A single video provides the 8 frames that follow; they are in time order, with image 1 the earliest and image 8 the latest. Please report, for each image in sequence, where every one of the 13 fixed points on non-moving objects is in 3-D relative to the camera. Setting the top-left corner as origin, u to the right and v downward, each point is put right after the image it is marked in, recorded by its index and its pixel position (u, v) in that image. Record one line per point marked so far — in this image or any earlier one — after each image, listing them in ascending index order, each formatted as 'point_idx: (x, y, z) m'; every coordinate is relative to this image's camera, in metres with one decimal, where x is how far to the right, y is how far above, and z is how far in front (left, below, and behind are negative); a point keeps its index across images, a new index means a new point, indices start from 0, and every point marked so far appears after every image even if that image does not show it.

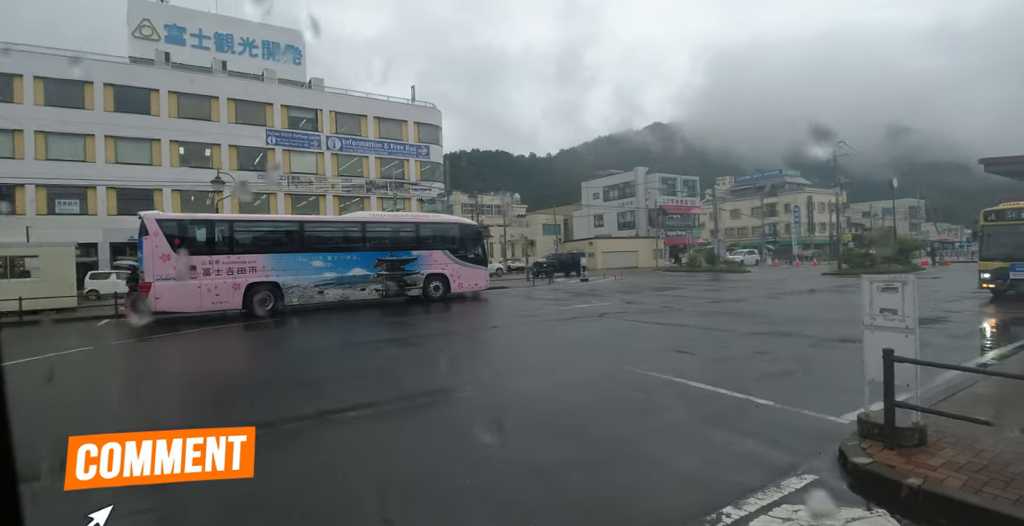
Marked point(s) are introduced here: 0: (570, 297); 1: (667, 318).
0: (+2.2, -1.3, +19.3) m
1: (+3.8, -1.3, +12.3) m
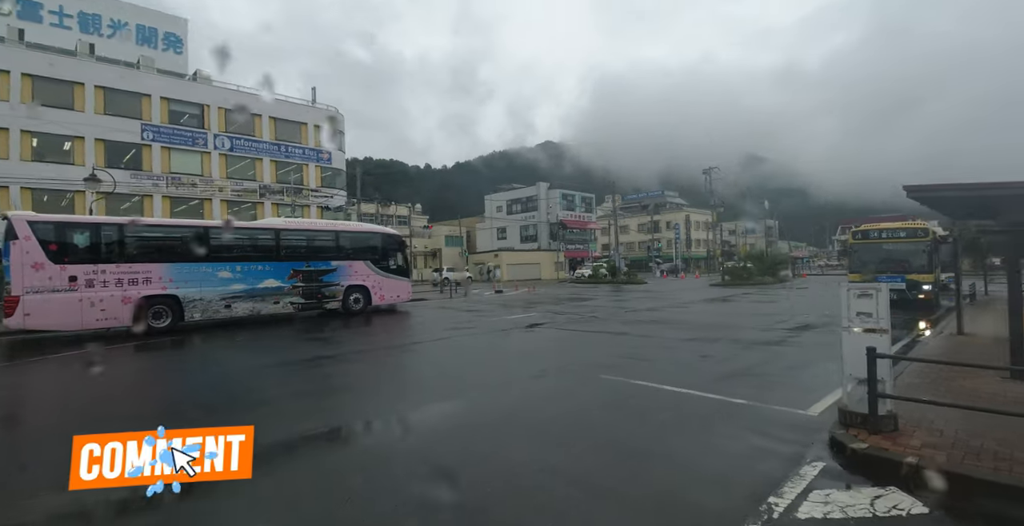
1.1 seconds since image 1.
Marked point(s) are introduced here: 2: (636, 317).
0: (-0.7, -1.7, +19.4) m
1: (+2.3, -1.6, +12.9) m
2: (+3.7, -1.6, +14.9) m
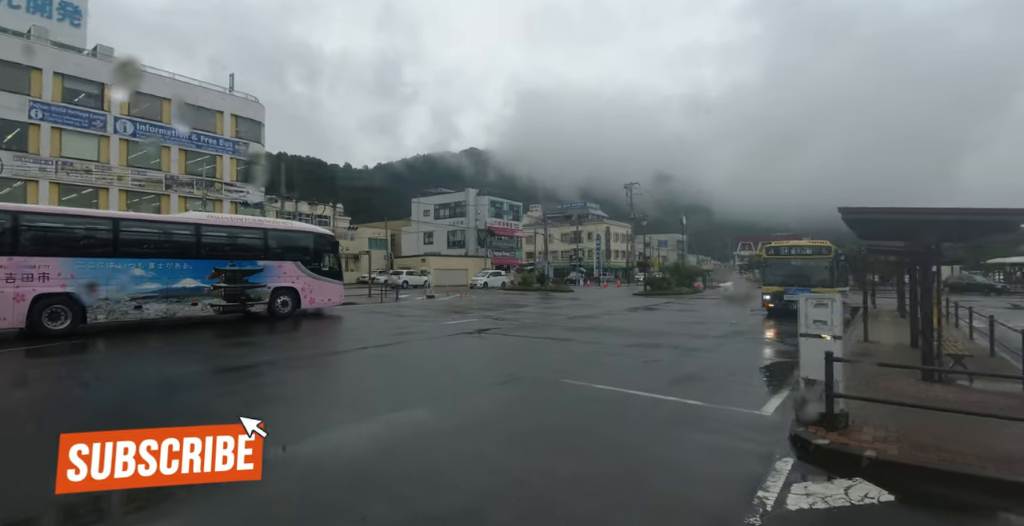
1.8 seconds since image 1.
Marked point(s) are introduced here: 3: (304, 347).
0: (-3.1, -1.9, +19.0) m
1: (+0.9, -1.8, +13.1) m
2: (+1.9, -1.8, +15.3) m
3: (-5.0, -2.0, +12.5) m
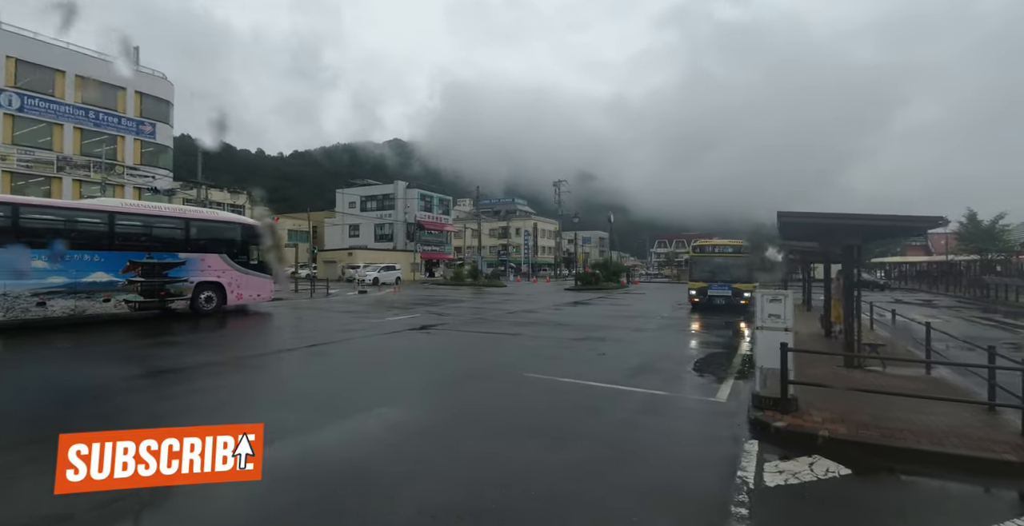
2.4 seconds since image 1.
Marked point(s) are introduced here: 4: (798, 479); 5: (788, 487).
0: (-5.3, -1.7, +18.5) m
1: (-0.4, -1.7, +13.2) m
2: (+0.2, -1.7, +15.6) m
3: (-6.2, -1.9, +11.8) m
4: (+2.3, -1.7, +4.0) m
5: (+2.1, -1.7, +3.9) m
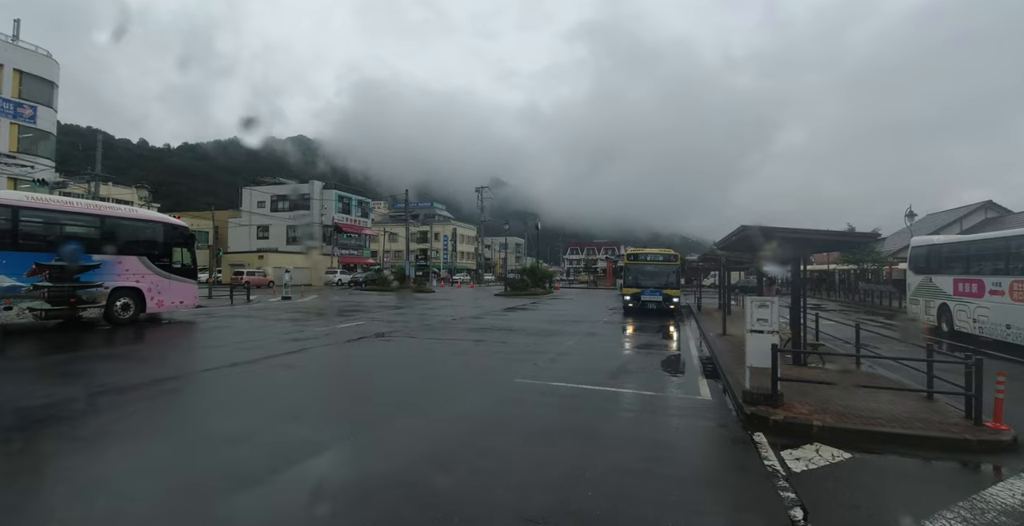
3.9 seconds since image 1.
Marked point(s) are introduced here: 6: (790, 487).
0: (-7.2, -1.8, +17.6) m
1: (-1.6, -1.8, +13.1) m
2: (-1.3, -1.9, +15.6) m
3: (-7.0, -1.9, +10.8) m
4: (+2.7, -1.7, +4.5) m
5: (+2.6, -1.8, +4.4) m
6: (+2.2, -1.7, +4.0) m
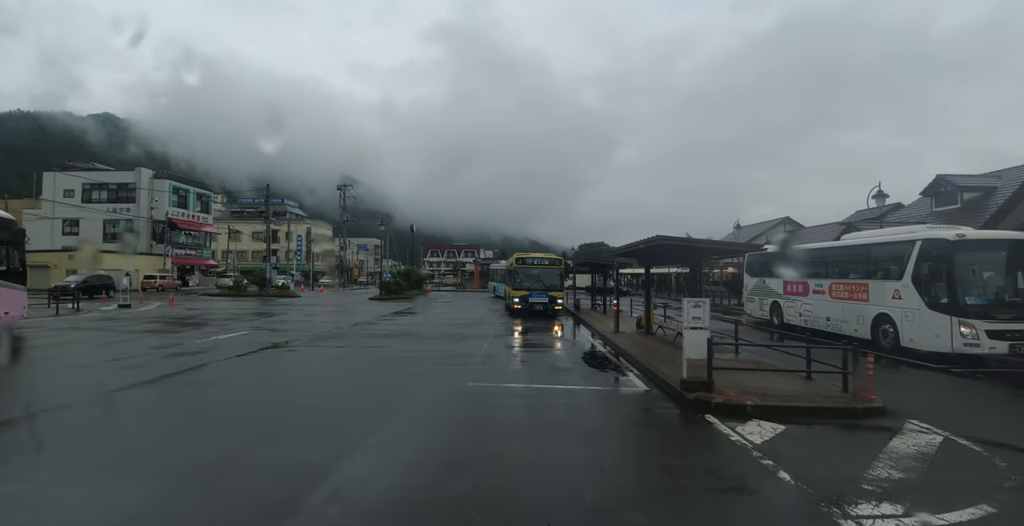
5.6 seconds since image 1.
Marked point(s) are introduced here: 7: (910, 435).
0: (-10.4, -1.9, +15.3) m
1: (-3.8, -1.9, +12.6) m
2: (-4.2, -2.0, +15.0) m
3: (-8.3, -2.0, +8.8) m
4: (+2.7, -1.8, +5.5) m
5: (+2.6, -1.8, +5.3) m
6: (+2.4, -1.8, +4.9) m
7: (+4.2, -1.8, +5.4) m
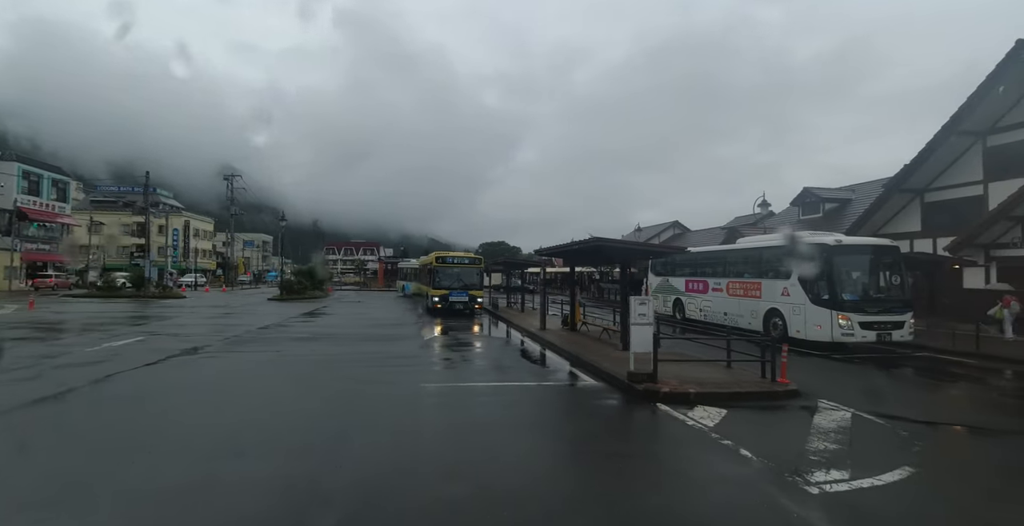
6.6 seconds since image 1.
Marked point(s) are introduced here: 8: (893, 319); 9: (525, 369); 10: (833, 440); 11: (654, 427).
0: (-12.4, -1.8, +13.2) m
1: (-5.3, -1.9, +11.9) m
2: (-6.2, -1.9, +14.2) m
3: (-9.1, -1.9, +7.3) m
4: (+2.4, -1.8, +6.1) m
5: (+2.3, -1.8, +5.9) m
6: (+2.2, -1.8, +5.5) m
7: (+3.8, -1.8, +6.3) m
8: (+8.8, -1.3, +12.0) m
9: (+0.2, -1.9, +9.5) m
10: (+3.3, -1.8, +5.3) m
11: (+1.6, -1.9, +5.8) m
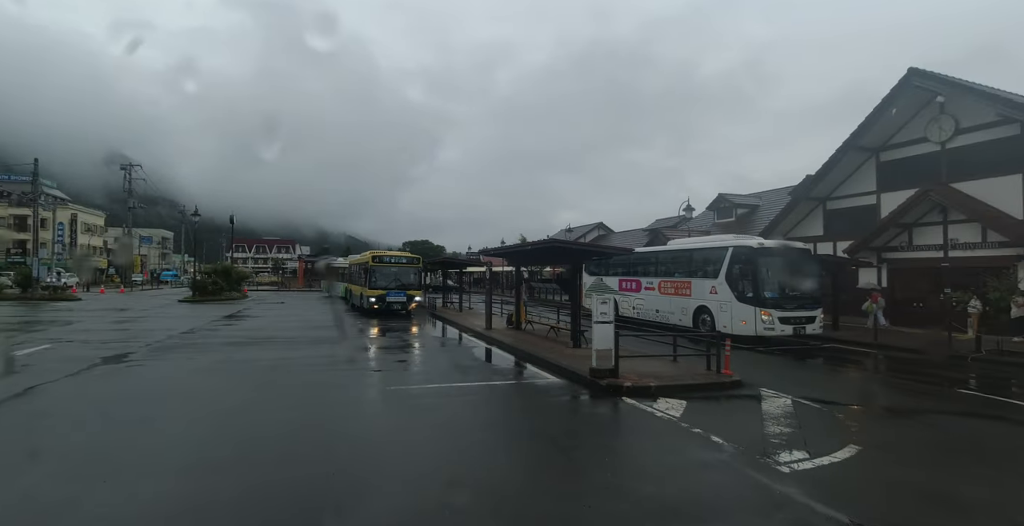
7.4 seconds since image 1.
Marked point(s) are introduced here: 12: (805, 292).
0: (-13.6, -1.8, +11.4) m
1: (-6.4, -1.9, +11.1) m
2: (-7.6, -1.9, +13.3) m
3: (-9.4, -1.9, +6.0) m
4: (+2.1, -1.9, +6.6) m
5: (+2.1, -1.9, +6.4) m
6: (+2.0, -1.9, +6.0) m
7: (+3.5, -1.8, +7.0) m
8: (+7.6, -1.3, +13.3) m
9: (-0.6, -2.0, +9.6) m
10: (+3.1, -1.8, +5.9) m
11: (+1.3, -1.9, +6.2) m
12: (+7.7, -0.8, +13.6) m
